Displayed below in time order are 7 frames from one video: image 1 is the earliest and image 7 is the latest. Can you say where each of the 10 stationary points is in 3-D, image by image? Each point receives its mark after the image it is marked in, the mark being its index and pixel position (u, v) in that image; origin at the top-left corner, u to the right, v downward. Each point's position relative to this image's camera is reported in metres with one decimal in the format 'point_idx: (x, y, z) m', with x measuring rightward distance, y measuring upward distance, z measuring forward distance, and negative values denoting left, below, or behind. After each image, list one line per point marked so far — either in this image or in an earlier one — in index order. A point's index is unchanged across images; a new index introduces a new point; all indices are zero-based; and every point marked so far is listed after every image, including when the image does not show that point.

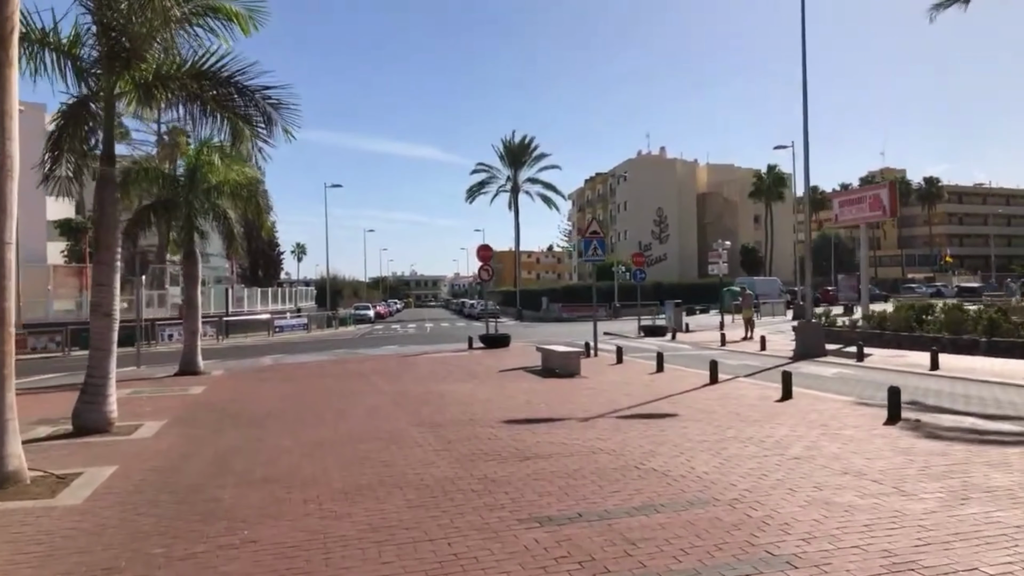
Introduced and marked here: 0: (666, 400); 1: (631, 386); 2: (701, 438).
0: (+2.5, -1.8, +12.1) m
1: (+2.2, -1.8, +14.0) m
2: (+2.3, -1.8, +9.1) m
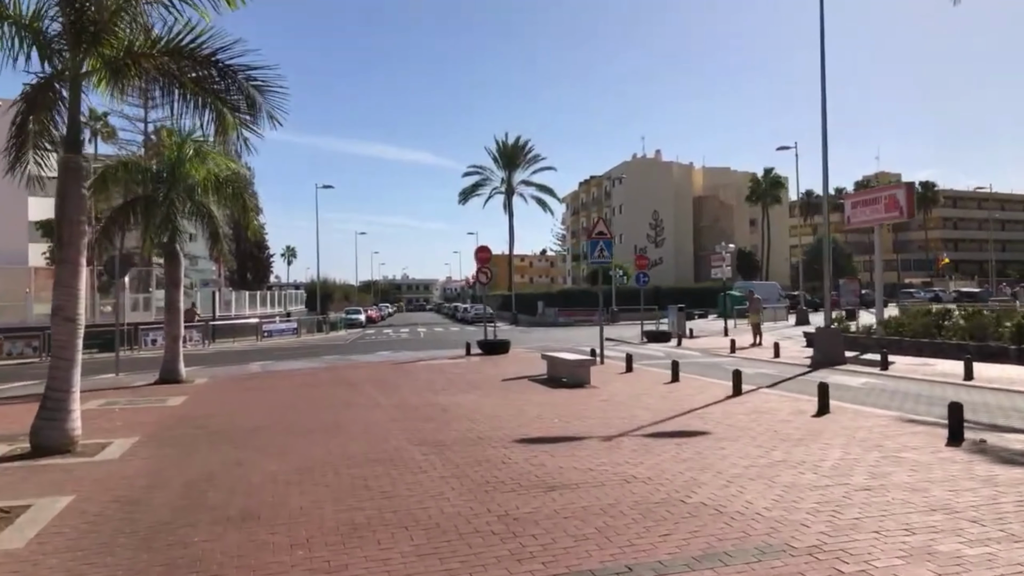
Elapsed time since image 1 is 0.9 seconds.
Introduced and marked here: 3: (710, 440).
0: (+2.6, -1.8, +11.0) m
1: (+2.3, -1.9, +12.9) m
2: (+2.4, -1.8, +8.0) m
3: (+2.4, -1.8, +9.1) m
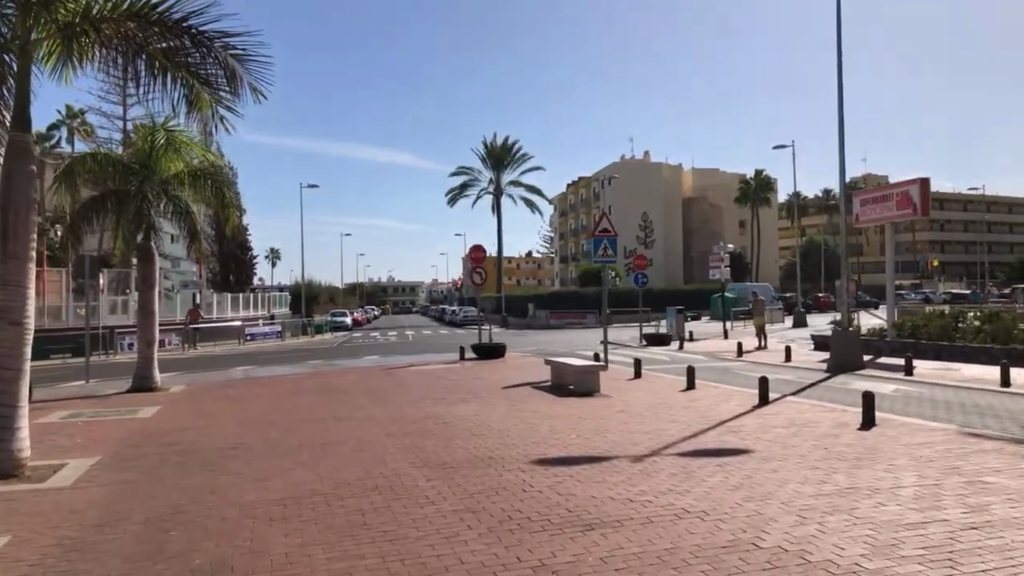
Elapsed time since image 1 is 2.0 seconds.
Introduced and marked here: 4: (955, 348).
0: (+2.8, -1.8, +9.8) m
1: (+2.4, -1.9, +11.7) m
2: (+2.7, -1.8, +6.8) m
3: (+2.6, -1.8, +8.0) m
4: (+11.2, -1.5, +19.2) m
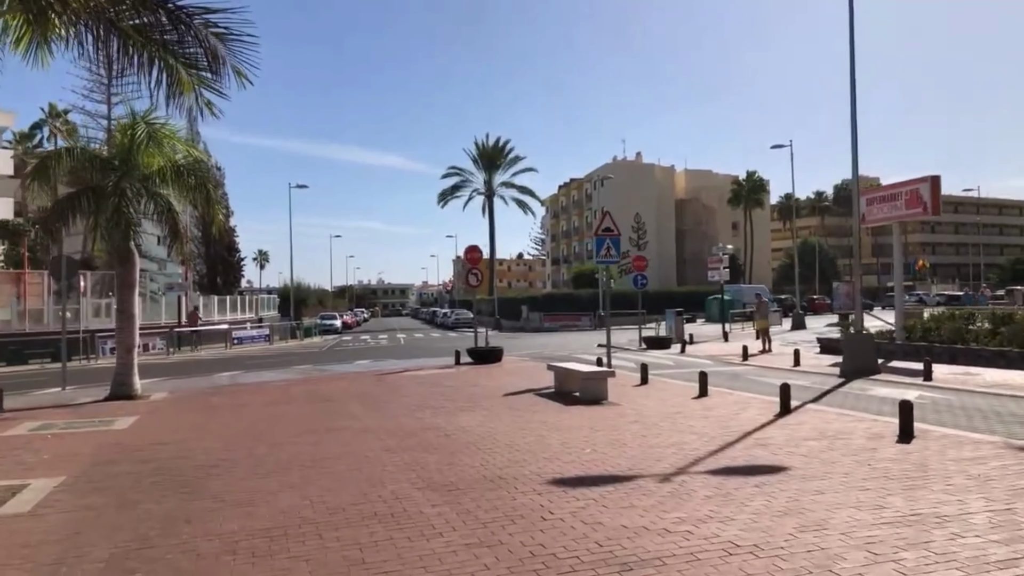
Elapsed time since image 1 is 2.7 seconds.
0: (+2.9, -1.8, +9.0) m
1: (+2.5, -1.9, +10.9) m
2: (+2.8, -1.8, +6.0) m
3: (+2.7, -1.8, +7.2) m
4: (+11.2, -1.5, +18.5) m
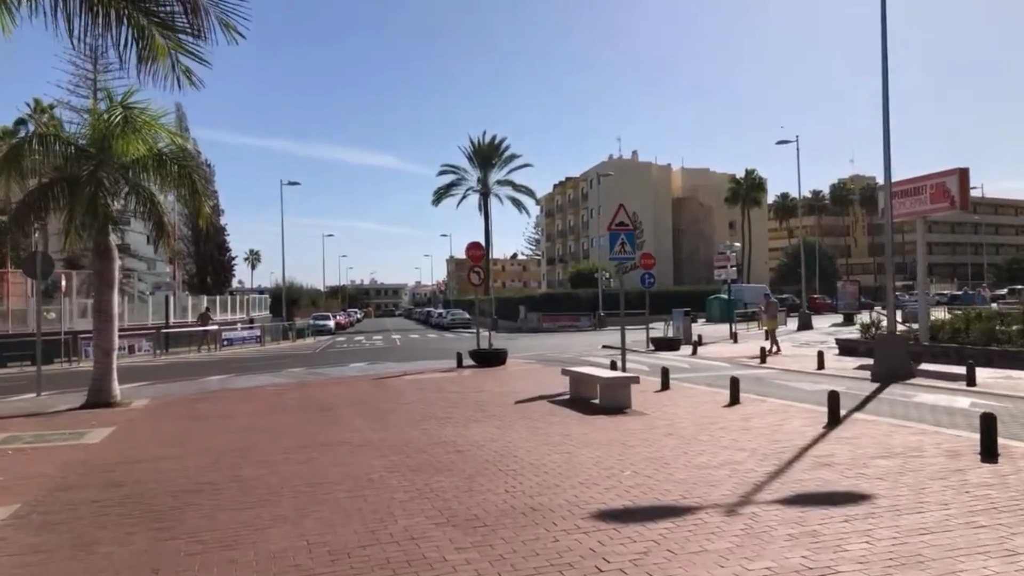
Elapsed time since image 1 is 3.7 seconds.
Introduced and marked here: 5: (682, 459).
0: (+3.1, -1.8, +7.9) m
1: (+2.8, -1.9, +9.7) m
2: (+3.1, -1.7, +4.8) m
3: (+3.0, -1.8, +6.0) m
4: (+11.4, -1.5, +17.5) m
5: (+1.8, -1.8, +8.2) m
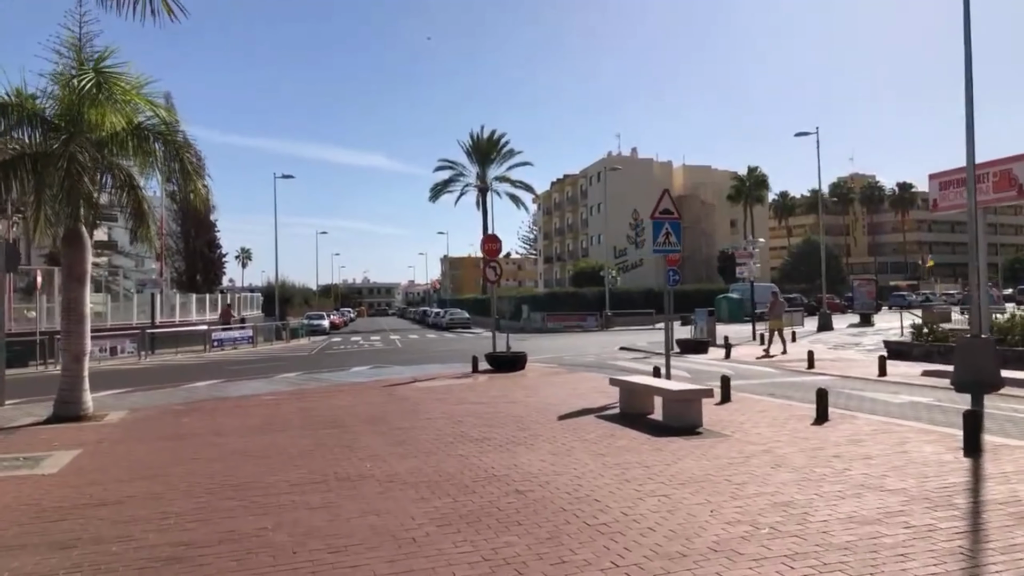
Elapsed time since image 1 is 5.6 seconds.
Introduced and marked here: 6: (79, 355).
0: (+3.8, -1.7, +5.9) m
1: (+3.5, -1.8, +7.7) m
2: (+3.8, -1.7, +2.8) m
3: (+3.7, -1.7, +4.0) m
4: (+12.0, -1.4, +15.6) m
5: (+2.5, -1.8, +6.2) m
6: (-7.8, -1.2, +13.7) m
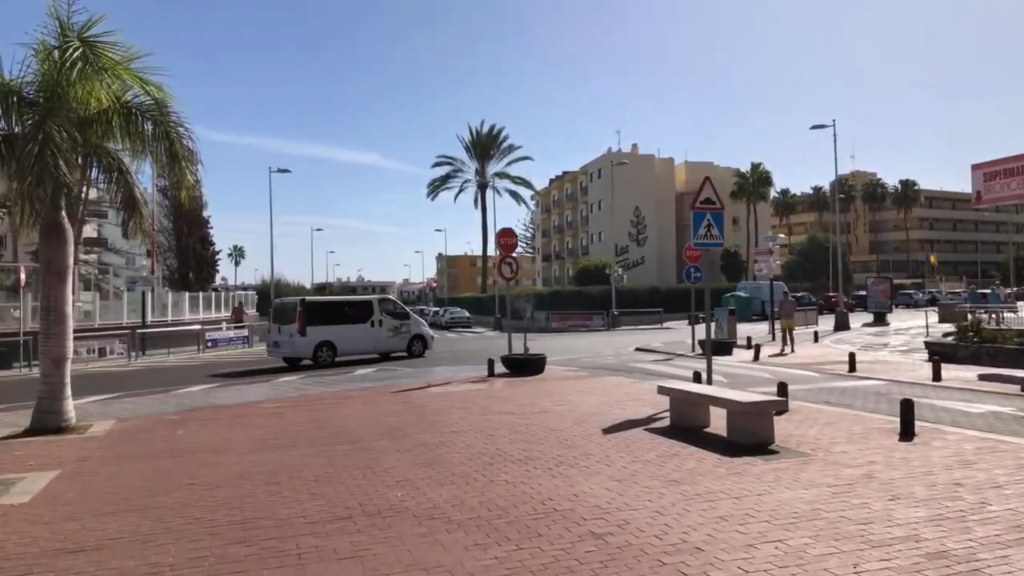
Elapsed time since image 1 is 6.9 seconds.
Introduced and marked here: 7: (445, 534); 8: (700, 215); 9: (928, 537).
0: (+4.4, -1.7, +4.6) m
1: (+4.0, -1.8, +6.4) m
2: (+4.4, -1.7, +1.5) m
3: (+4.3, -1.7, +2.7) m
4: (+12.4, -1.4, +14.3) m
5: (+3.1, -1.7, +4.9) m
6: (-7.3, -1.1, +12.3) m
7: (-0.6, -1.9, +5.8) m
8: (+3.5, +1.3, +14.1) m
9: (+2.9, -1.8, +5.4) m
